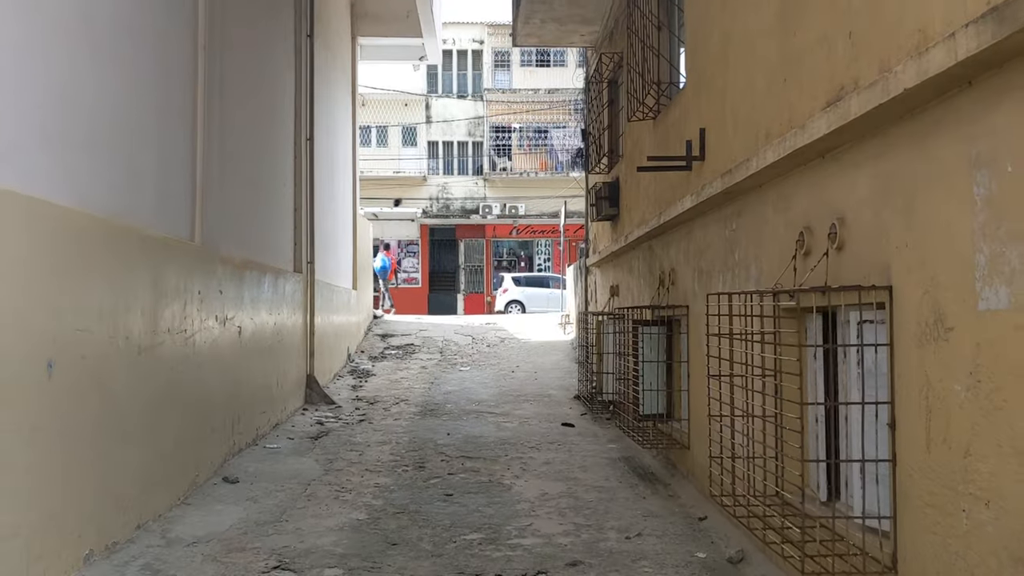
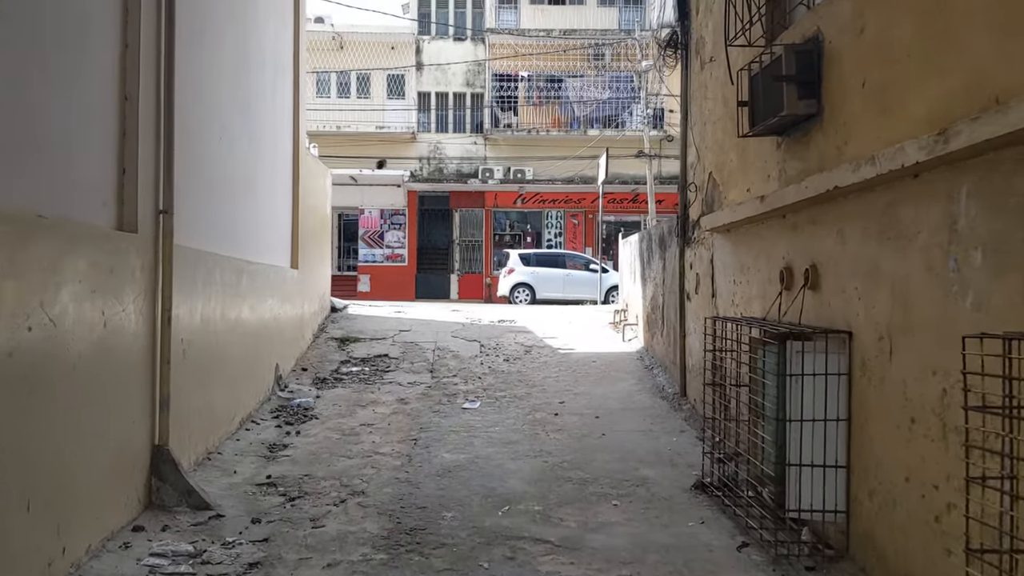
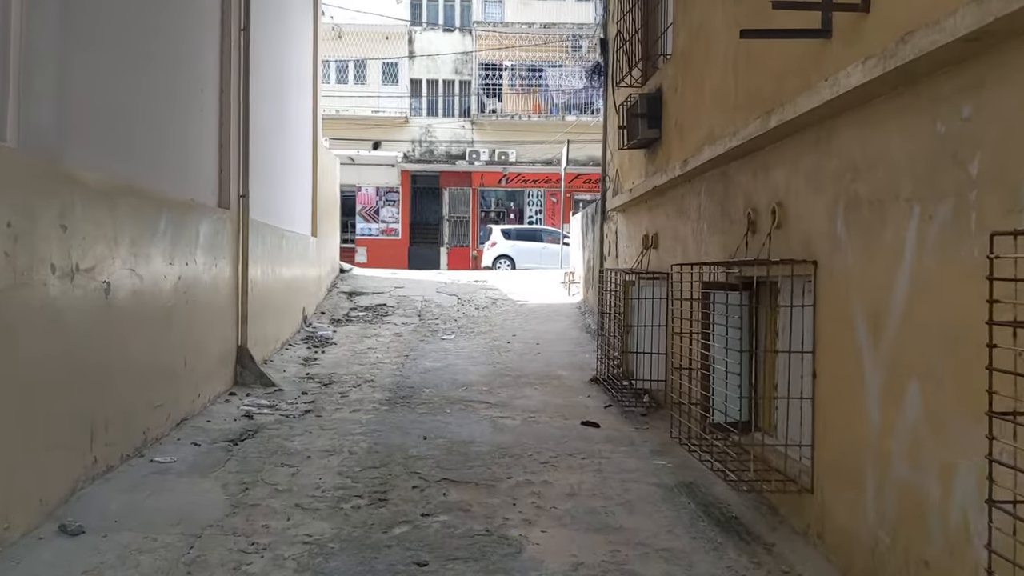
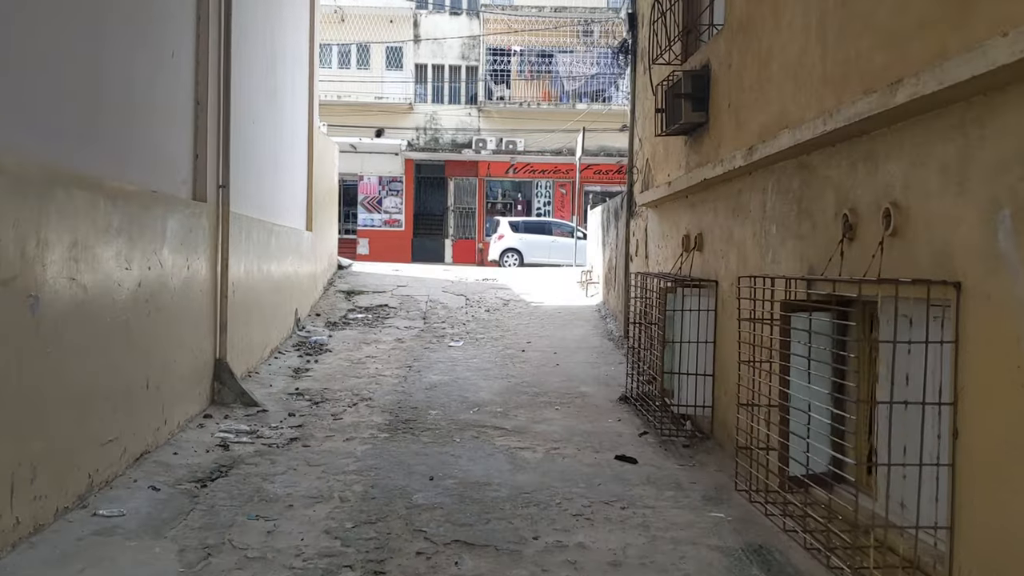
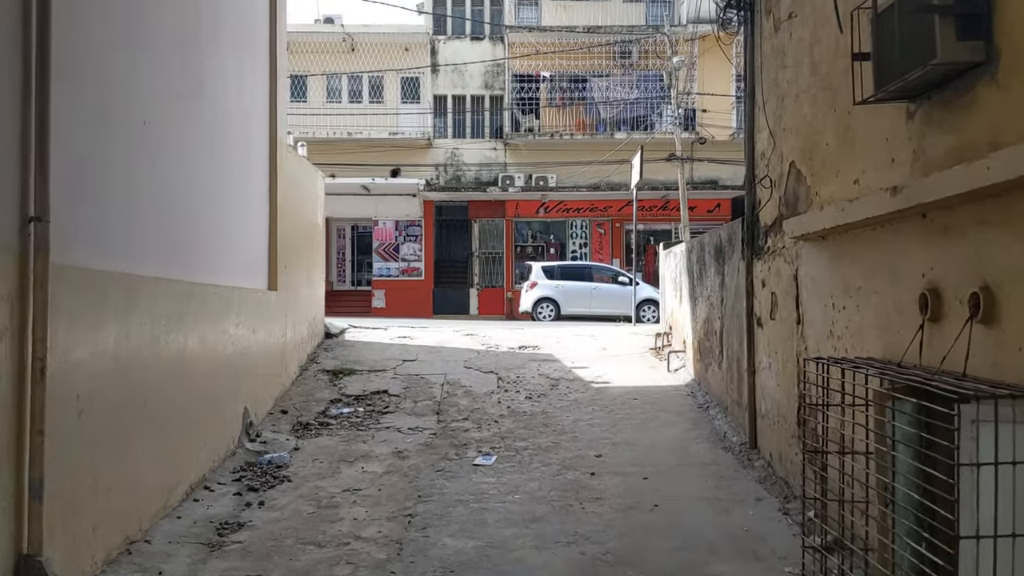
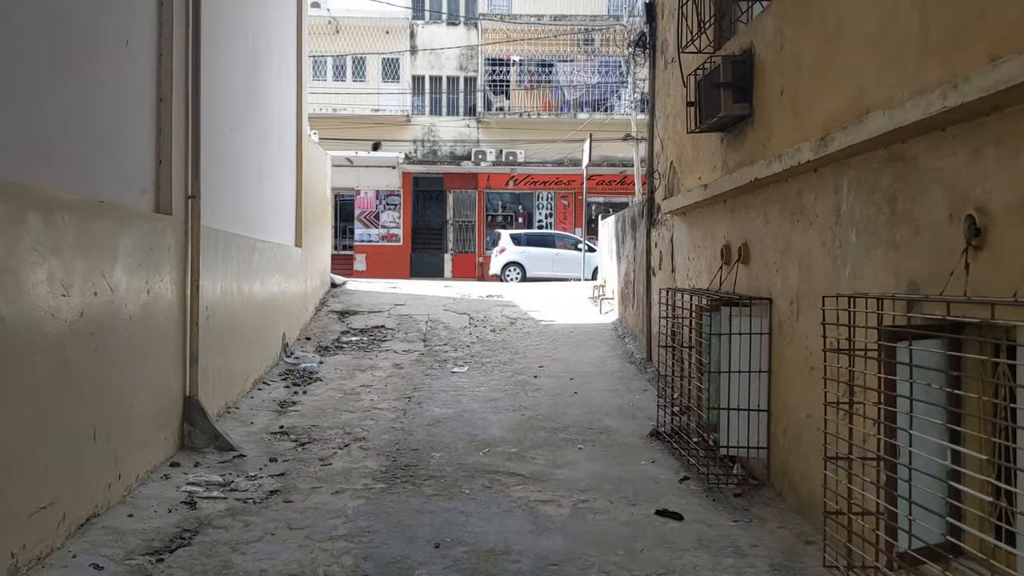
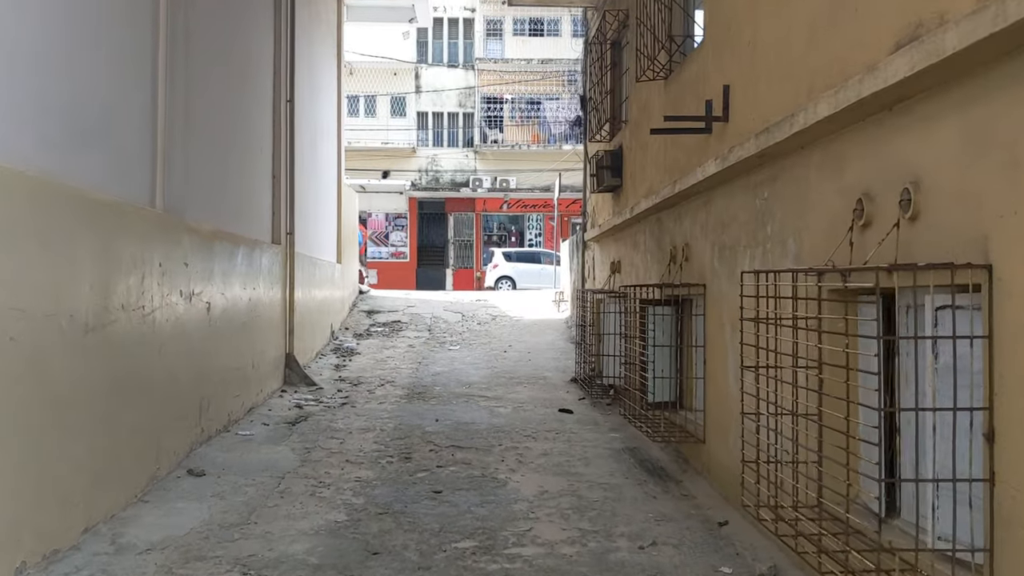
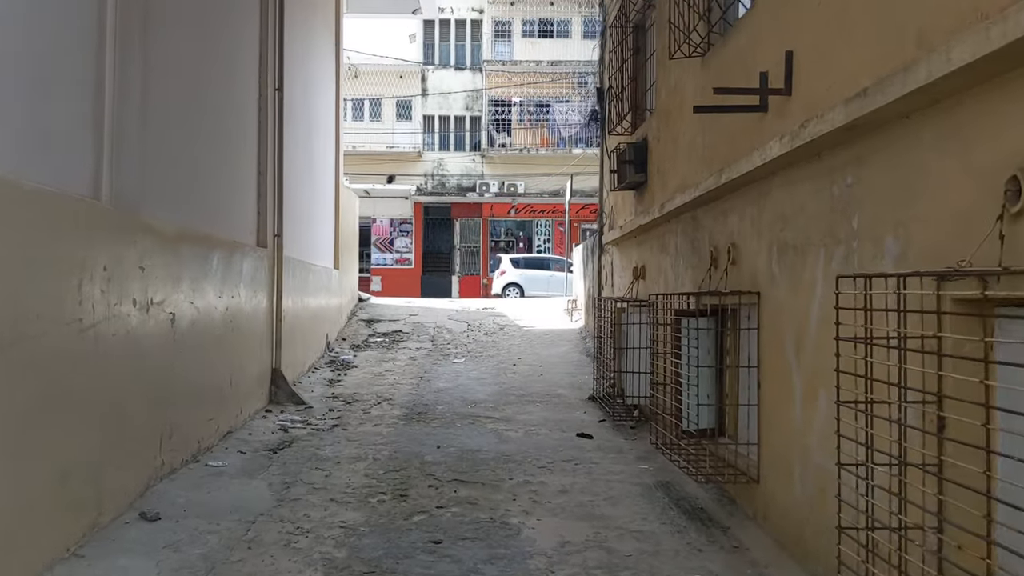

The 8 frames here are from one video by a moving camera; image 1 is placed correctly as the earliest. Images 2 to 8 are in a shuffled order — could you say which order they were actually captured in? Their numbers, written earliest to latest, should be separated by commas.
7, 8, 3, 4, 6, 2, 5
